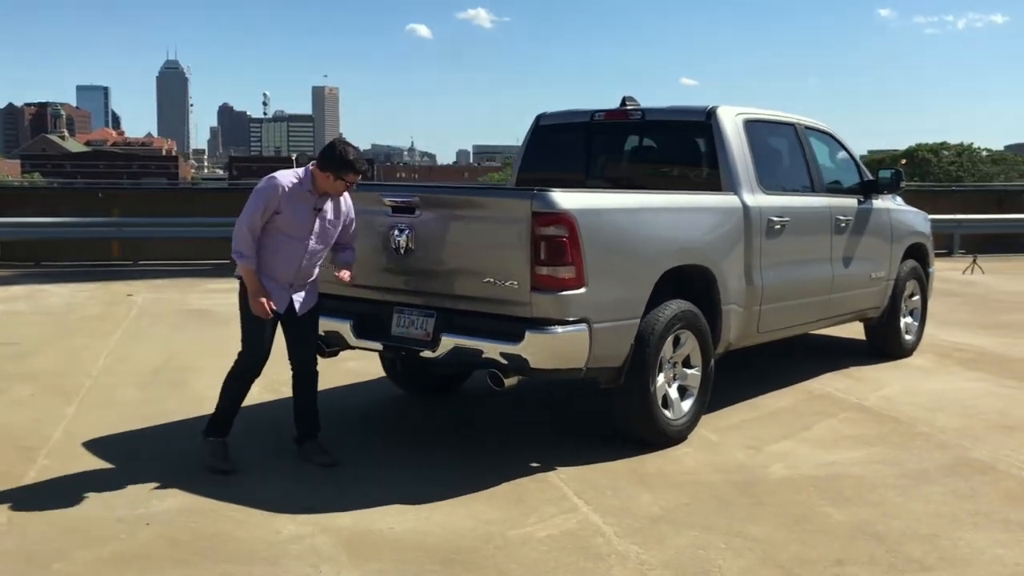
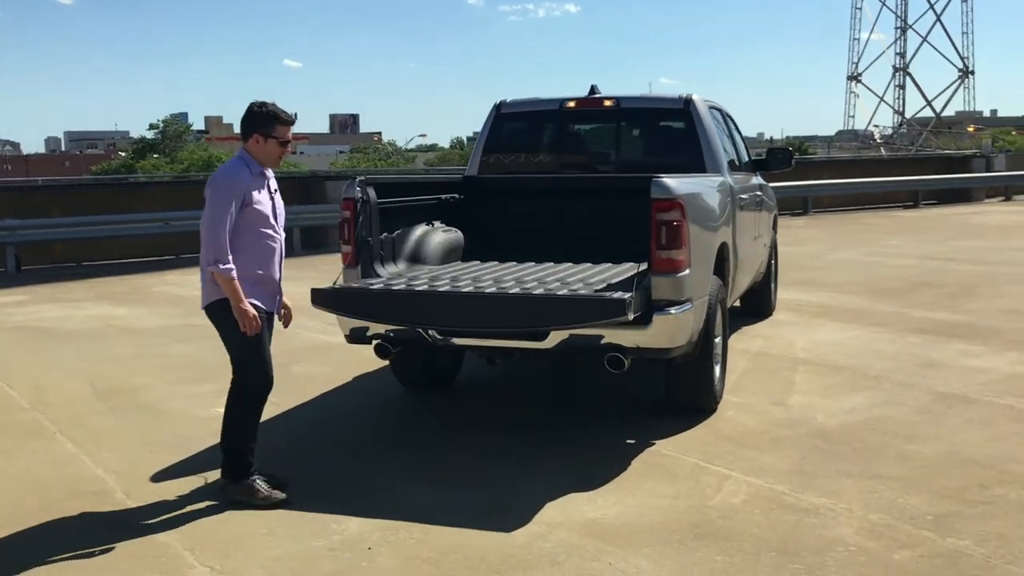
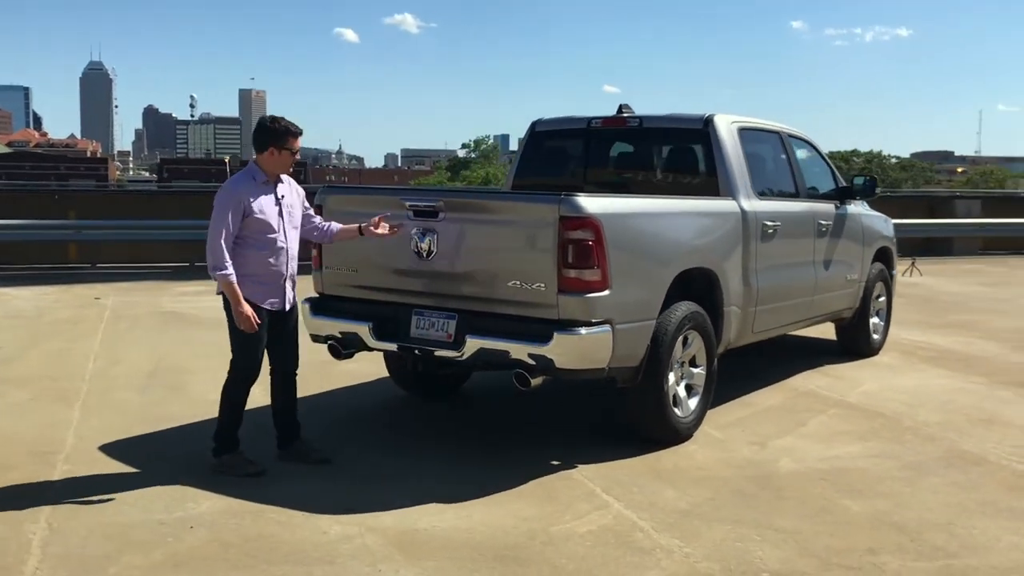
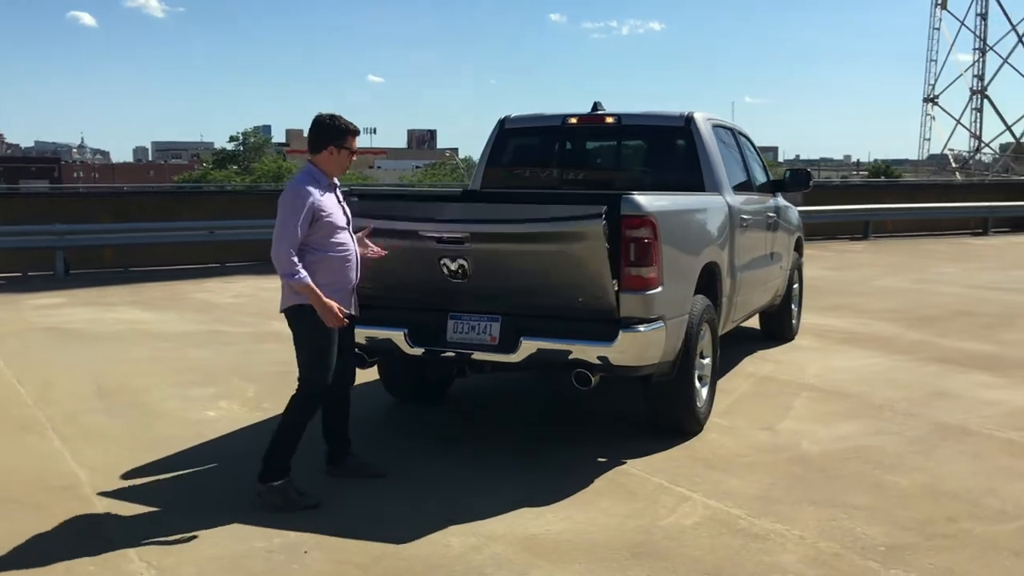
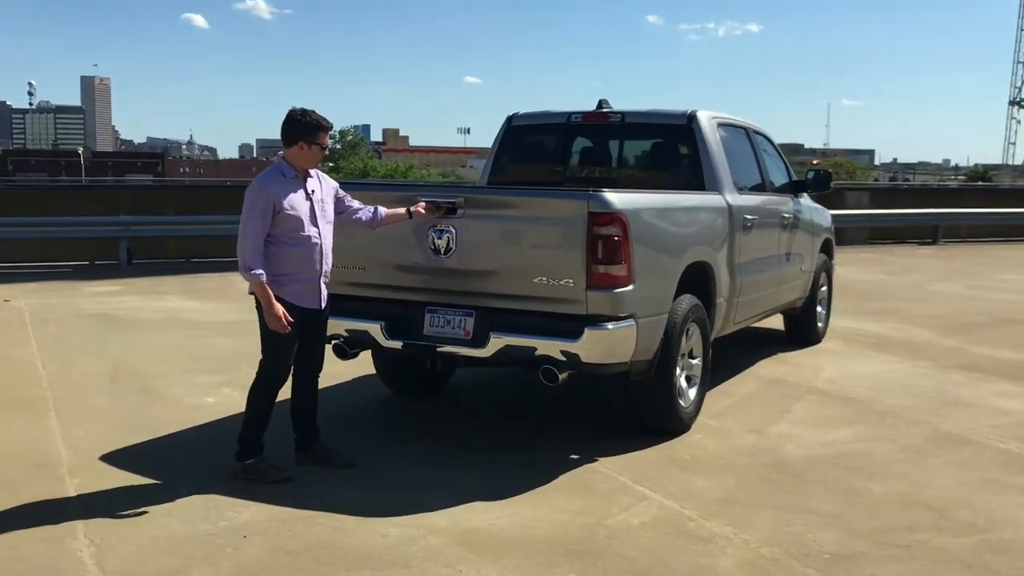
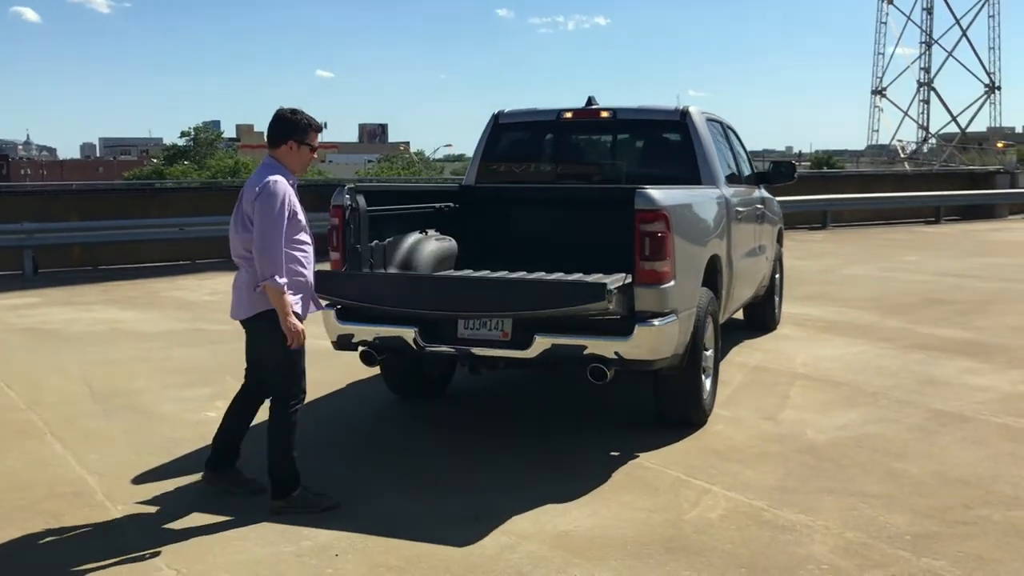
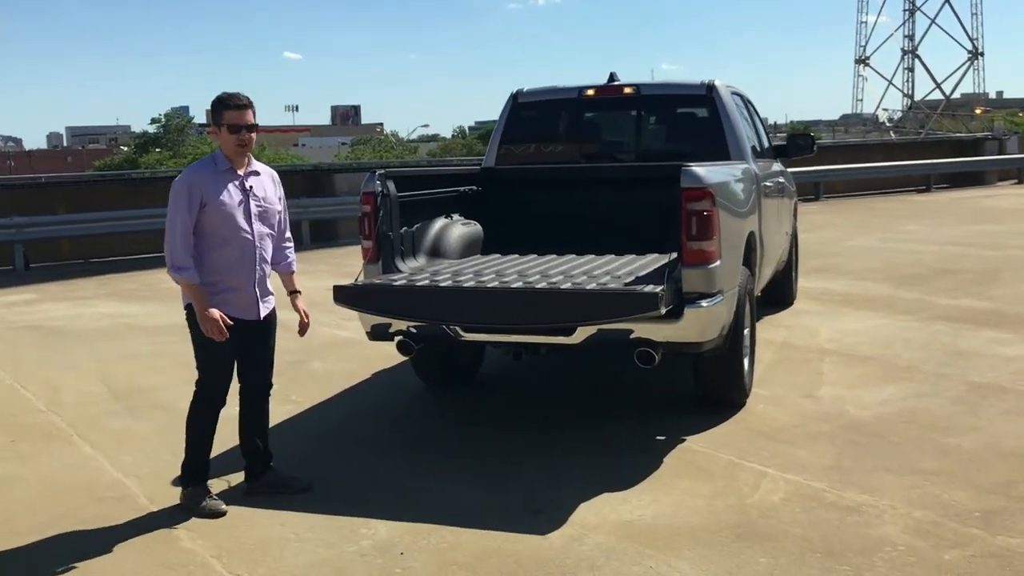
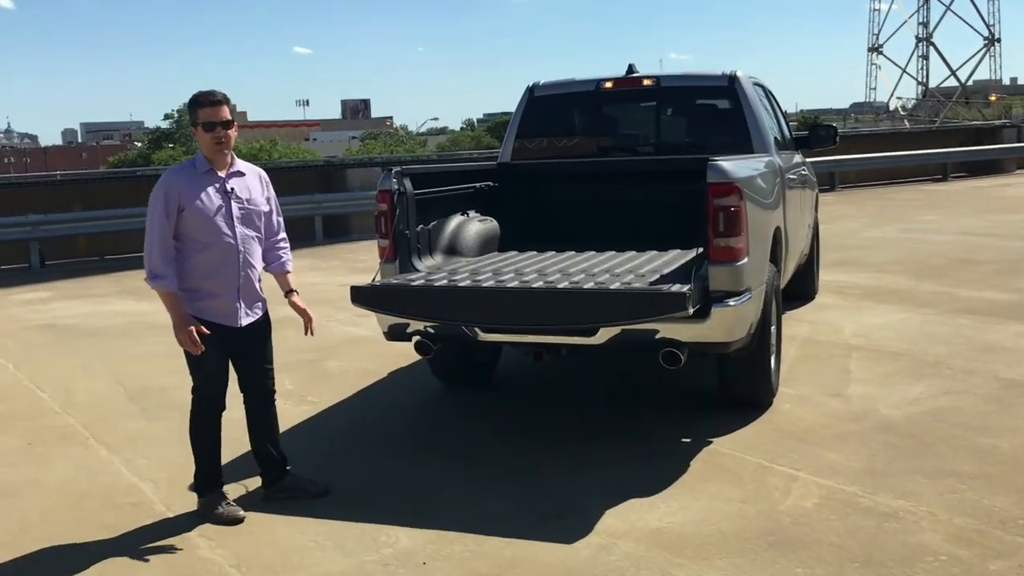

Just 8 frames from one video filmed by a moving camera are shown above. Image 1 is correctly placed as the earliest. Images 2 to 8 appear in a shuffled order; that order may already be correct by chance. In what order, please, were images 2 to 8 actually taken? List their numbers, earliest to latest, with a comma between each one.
3, 5, 4, 6, 2, 7, 8
